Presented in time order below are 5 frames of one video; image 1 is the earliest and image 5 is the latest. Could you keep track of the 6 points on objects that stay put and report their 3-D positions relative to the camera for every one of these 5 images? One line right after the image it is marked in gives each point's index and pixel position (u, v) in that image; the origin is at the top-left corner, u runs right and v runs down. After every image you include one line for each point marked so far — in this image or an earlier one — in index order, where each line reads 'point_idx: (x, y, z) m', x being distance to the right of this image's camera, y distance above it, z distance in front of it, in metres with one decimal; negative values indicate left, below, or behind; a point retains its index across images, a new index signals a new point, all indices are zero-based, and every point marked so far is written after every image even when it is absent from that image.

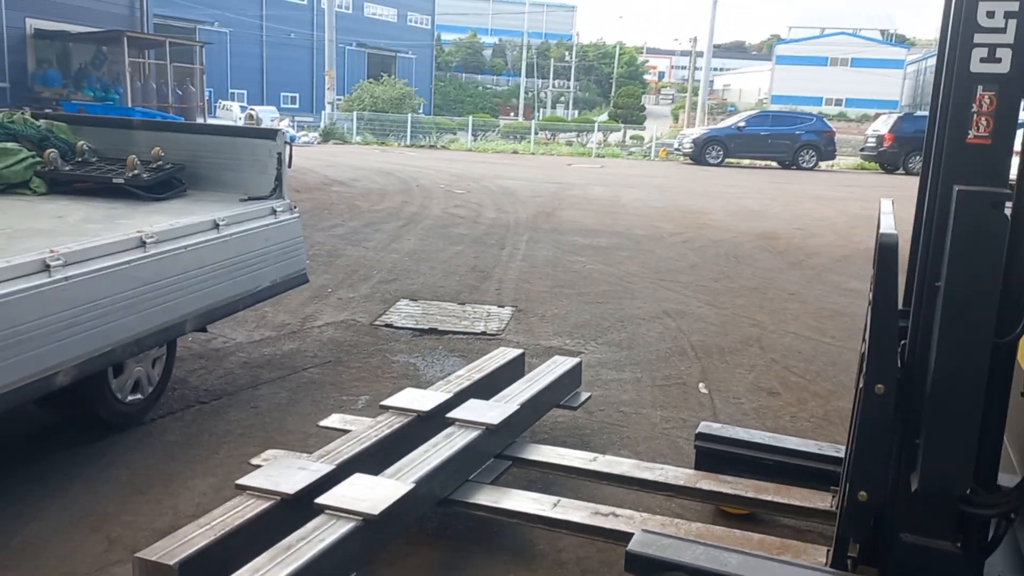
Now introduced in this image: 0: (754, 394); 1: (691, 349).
0: (+1.5, -0.7, +5.5) m
1: (+1.3, -0.4, +6.4) m
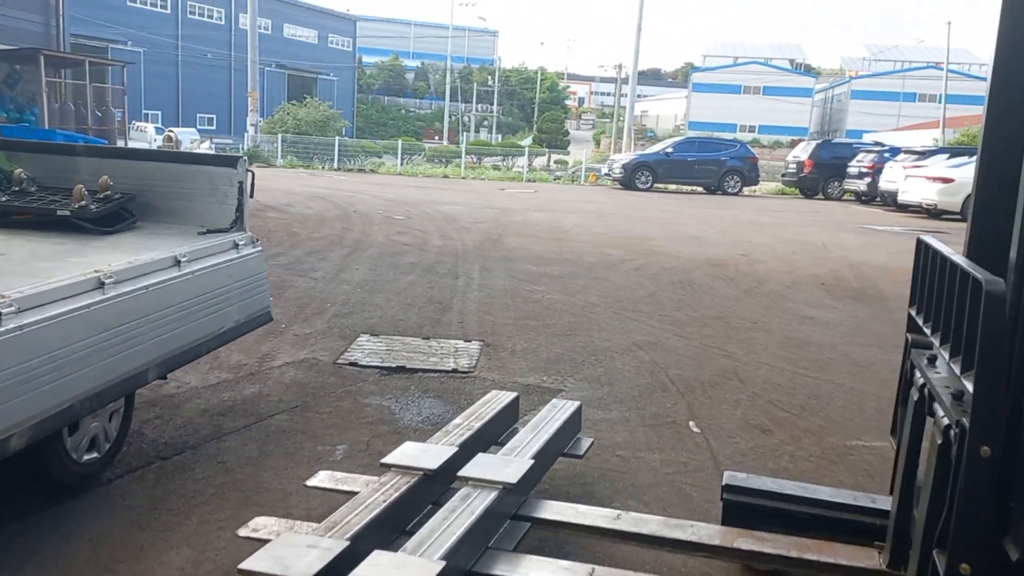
0: (+1.4, -0.9, +5.3) m
1: (+1.1, -0.7, +6.2) m
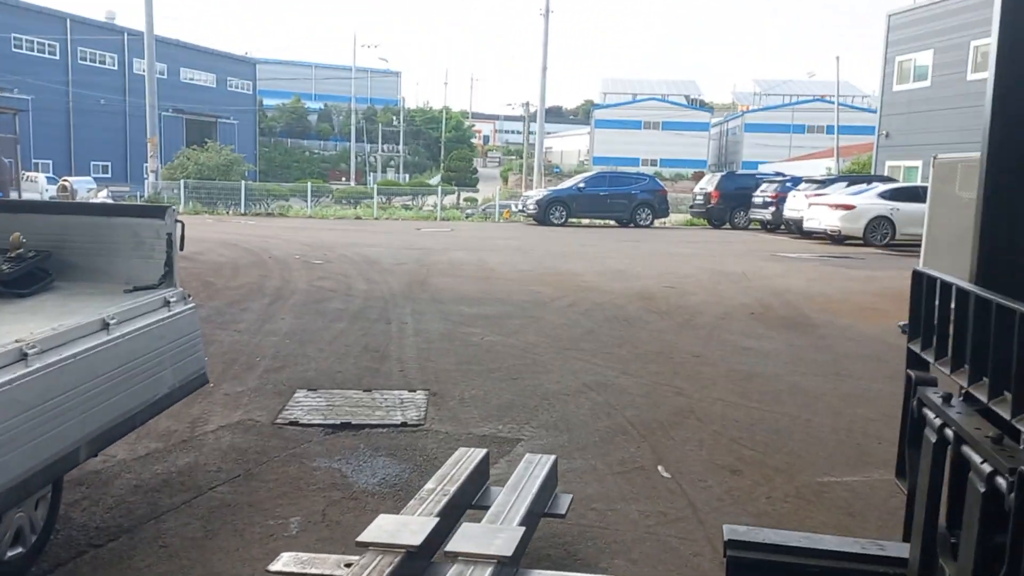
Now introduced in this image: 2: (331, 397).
0: (+1.2, -1.1, +5.1) m
1: (+0.8, -0.9, +6.0) m
2: (-1.3, -0.8, +6.6) m
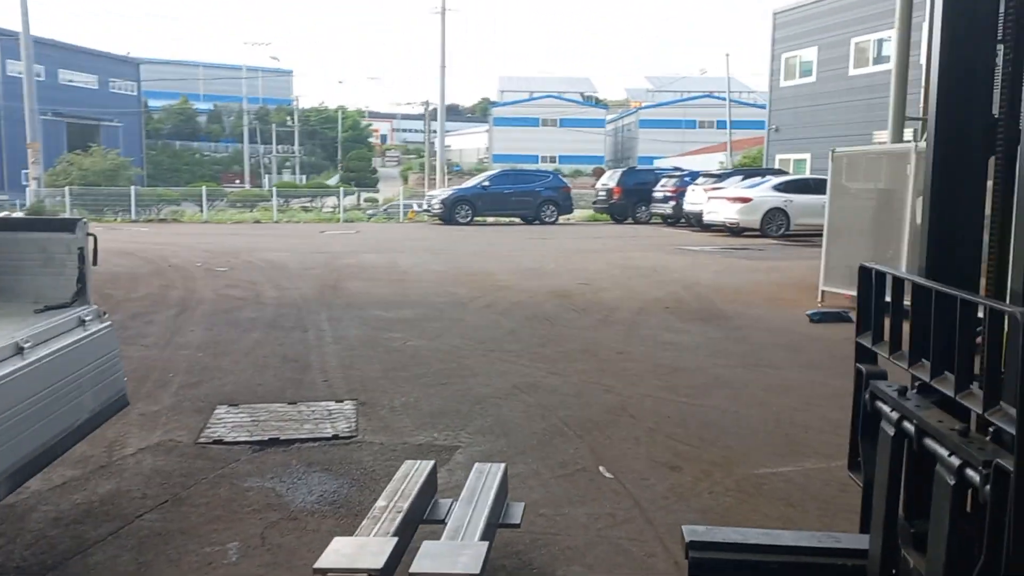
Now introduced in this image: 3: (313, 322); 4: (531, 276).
0: (+0.9, -1.1, +5.2) m
1: (+0.4, -0.9, +6.0) m
2: (-1.8, -0.9, +6.3) m
3: (-2.2, -0.4, +9.8) m
4: (+0.3, +0.2, +14.1) m
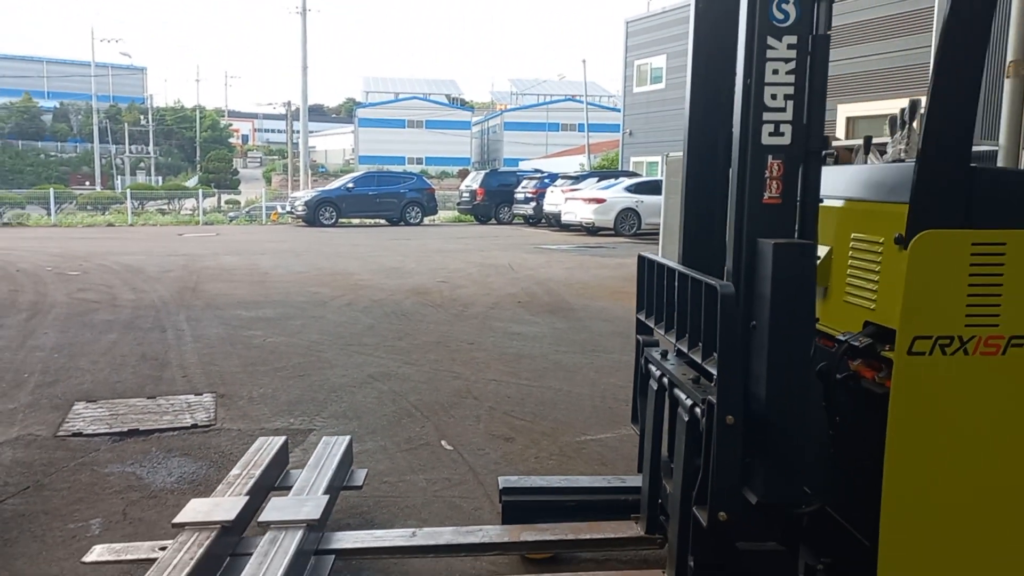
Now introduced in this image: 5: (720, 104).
0: (-0.1, -1.0, +5.8) m
1: (-0.7, -0.9, +6.6) m
2: (-2.9, -0.9, +6.5) m
3: (-3.8, -0.4, +9.9) m
4: (-2.0, +0.2, +14.6) m
5: (+0.8, +0.7, +3.7) m
